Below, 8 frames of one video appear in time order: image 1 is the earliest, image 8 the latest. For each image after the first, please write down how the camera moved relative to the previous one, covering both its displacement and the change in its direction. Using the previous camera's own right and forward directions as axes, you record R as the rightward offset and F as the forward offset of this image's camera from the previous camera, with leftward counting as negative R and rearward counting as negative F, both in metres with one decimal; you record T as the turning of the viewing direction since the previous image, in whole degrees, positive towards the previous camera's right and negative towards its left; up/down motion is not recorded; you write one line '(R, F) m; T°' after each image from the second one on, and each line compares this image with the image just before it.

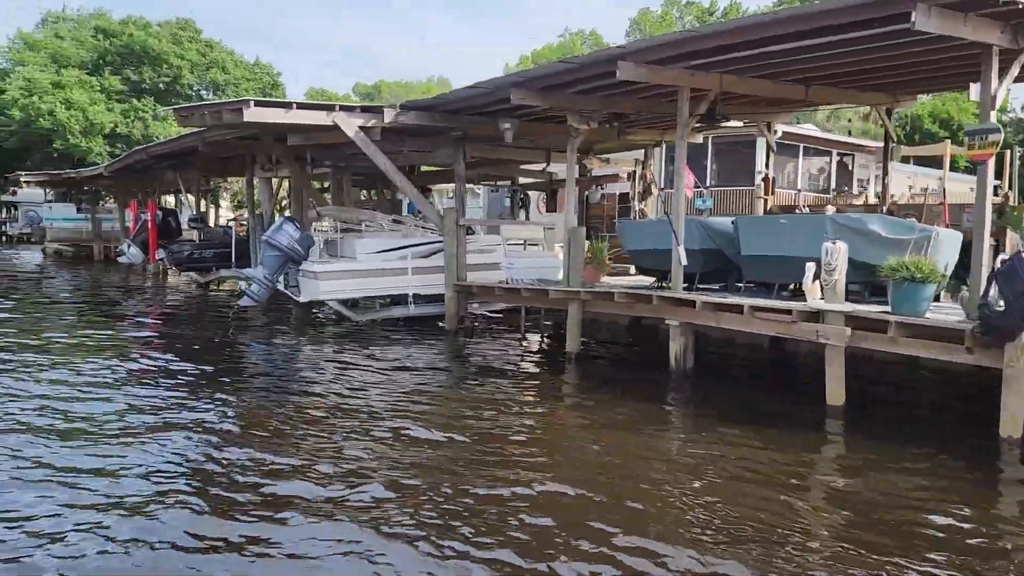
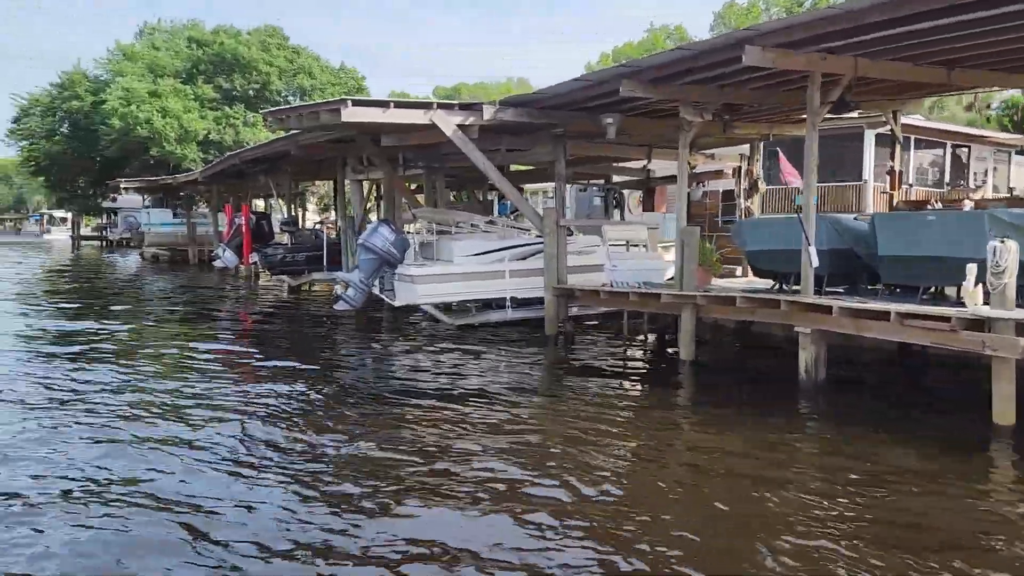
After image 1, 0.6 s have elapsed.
(-0.3, +0.4) m; -5°
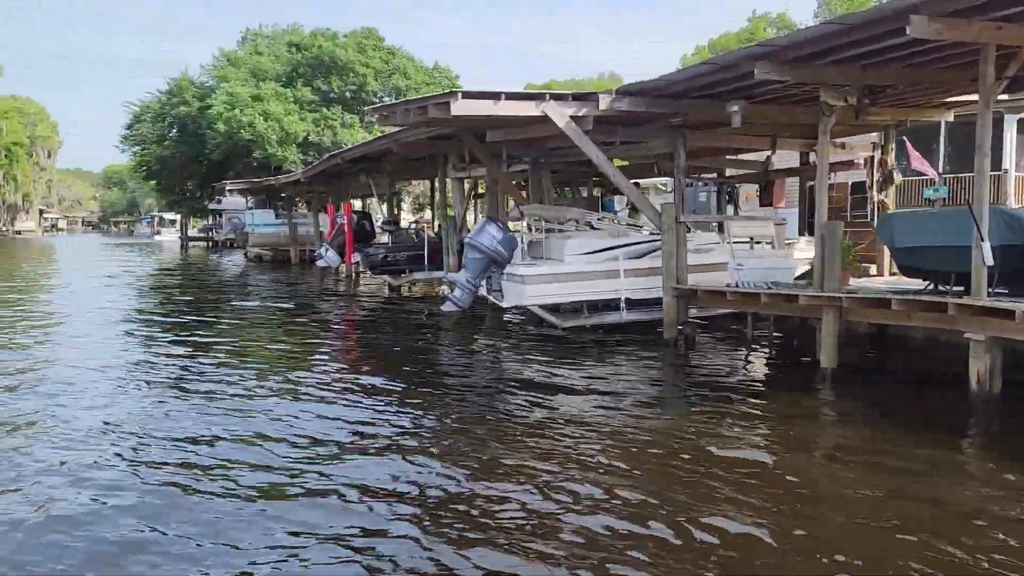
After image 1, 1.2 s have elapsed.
(-0.3, +0.5) m; -6°
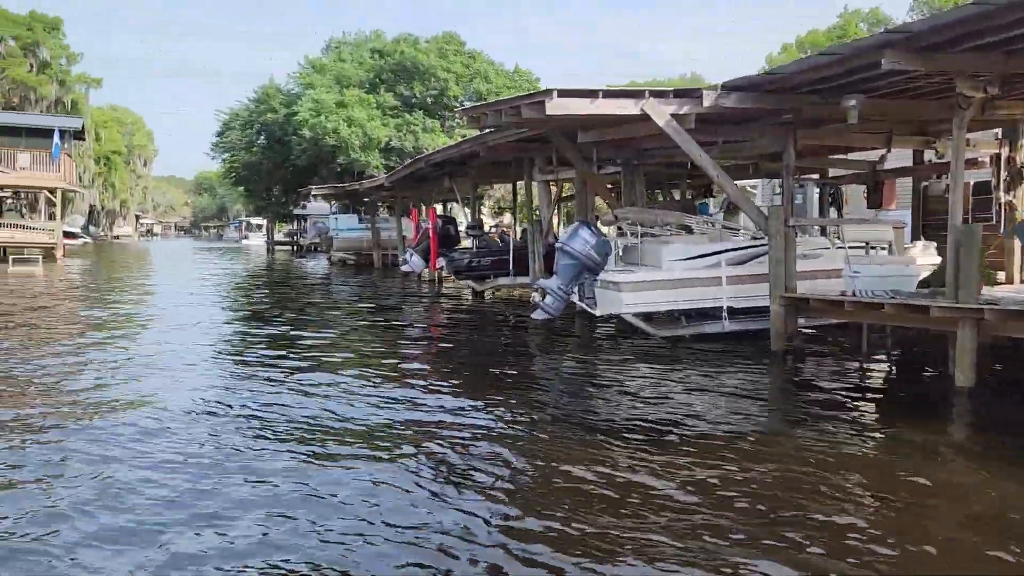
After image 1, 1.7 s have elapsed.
(-0.2, +0.4) m; -5°
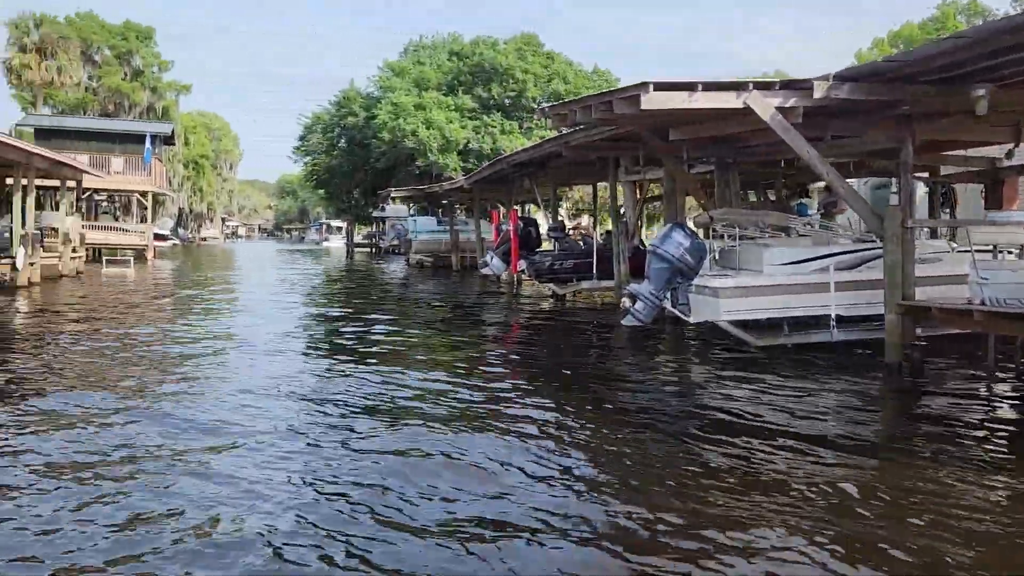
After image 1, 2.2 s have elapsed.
(-0.2, +0.4) m; -5°
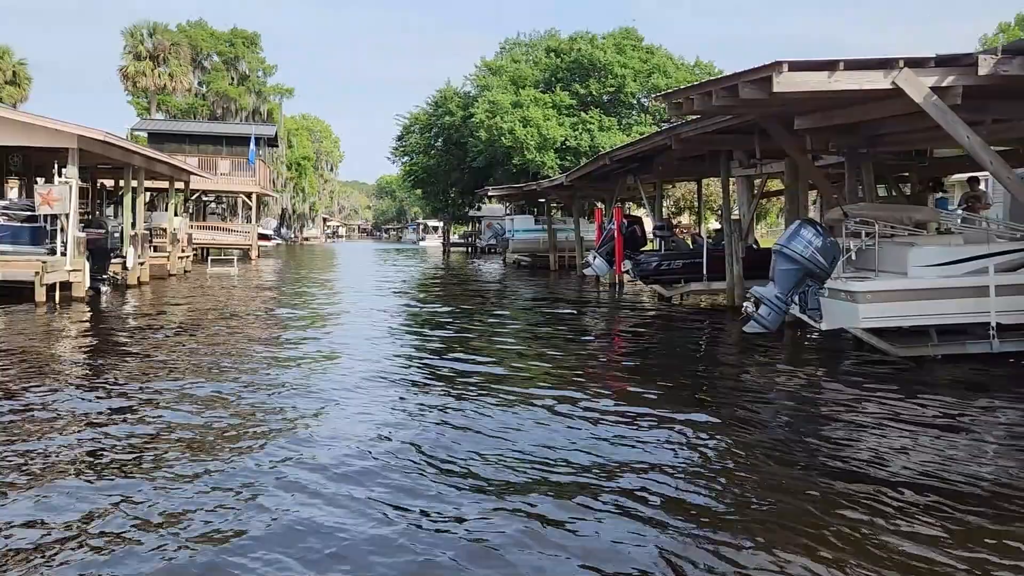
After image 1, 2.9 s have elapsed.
(-0.2, +0.6) m; -6°
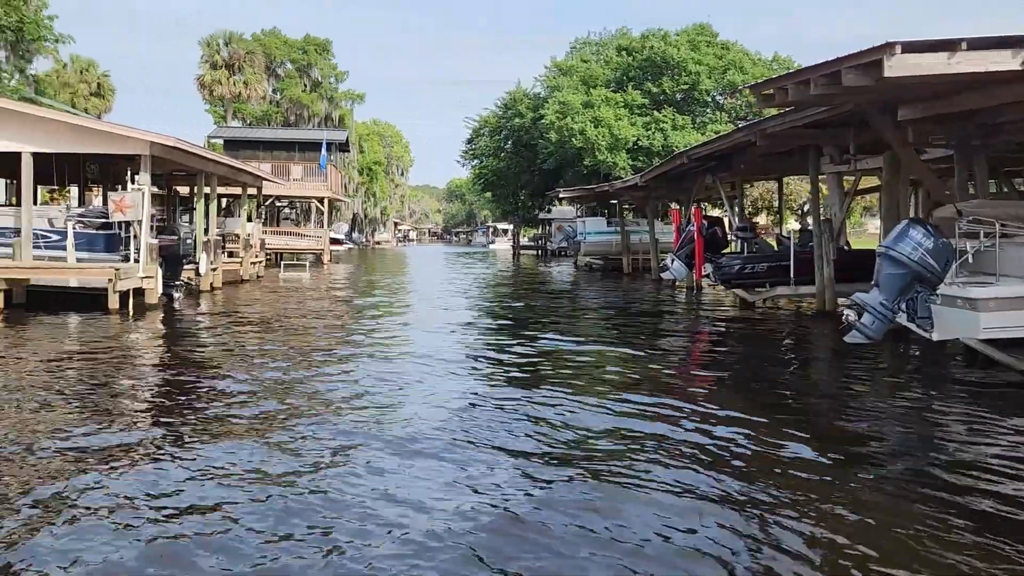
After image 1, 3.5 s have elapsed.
(-0.1, +0.5) m; -5°
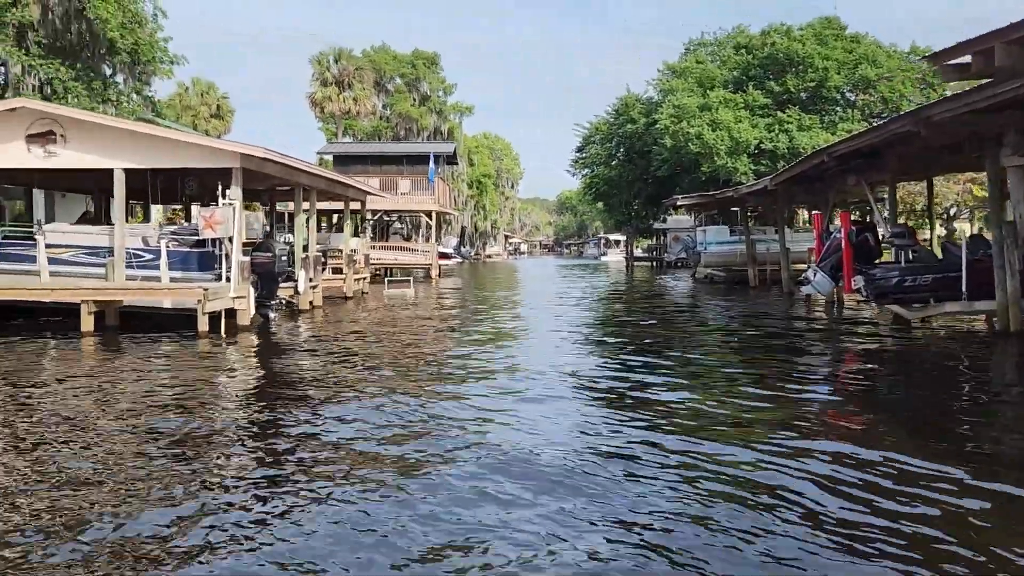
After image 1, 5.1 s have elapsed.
(-0.1, +1.4) m; -8°
